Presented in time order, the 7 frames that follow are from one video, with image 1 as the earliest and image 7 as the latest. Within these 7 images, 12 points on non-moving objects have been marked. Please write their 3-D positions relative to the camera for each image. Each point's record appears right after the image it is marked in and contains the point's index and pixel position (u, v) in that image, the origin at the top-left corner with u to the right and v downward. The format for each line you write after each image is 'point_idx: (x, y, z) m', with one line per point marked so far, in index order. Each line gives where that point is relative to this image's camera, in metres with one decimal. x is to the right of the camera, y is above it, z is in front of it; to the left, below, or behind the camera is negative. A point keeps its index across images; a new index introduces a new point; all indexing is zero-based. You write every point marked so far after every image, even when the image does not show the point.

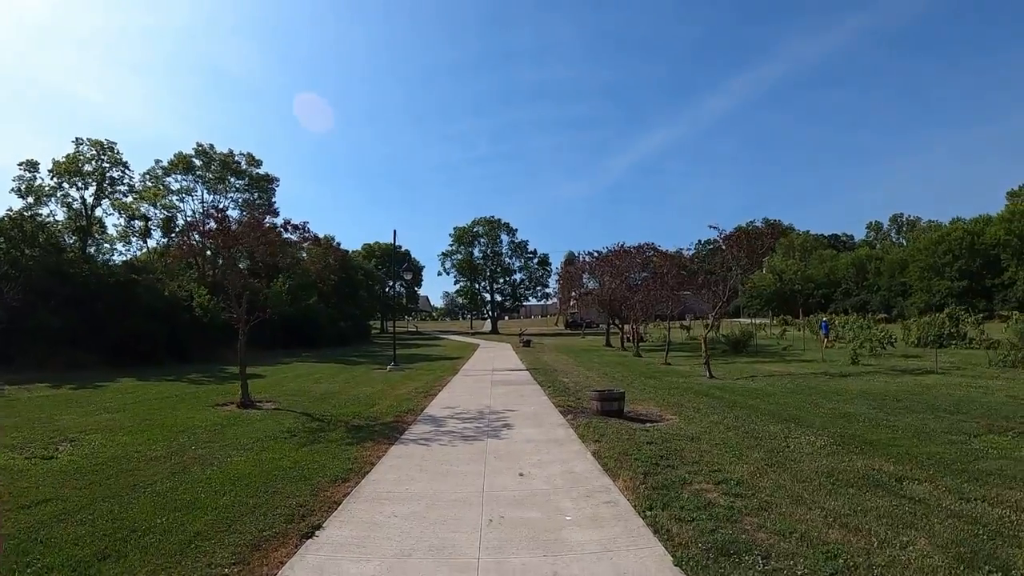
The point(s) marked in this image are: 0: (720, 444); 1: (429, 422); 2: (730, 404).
0: (+2.6, -1.9, +8.2) m
1: (-1.1, -1.8, +9.0) m
2: (+4.0, -2.2, +12.3) m
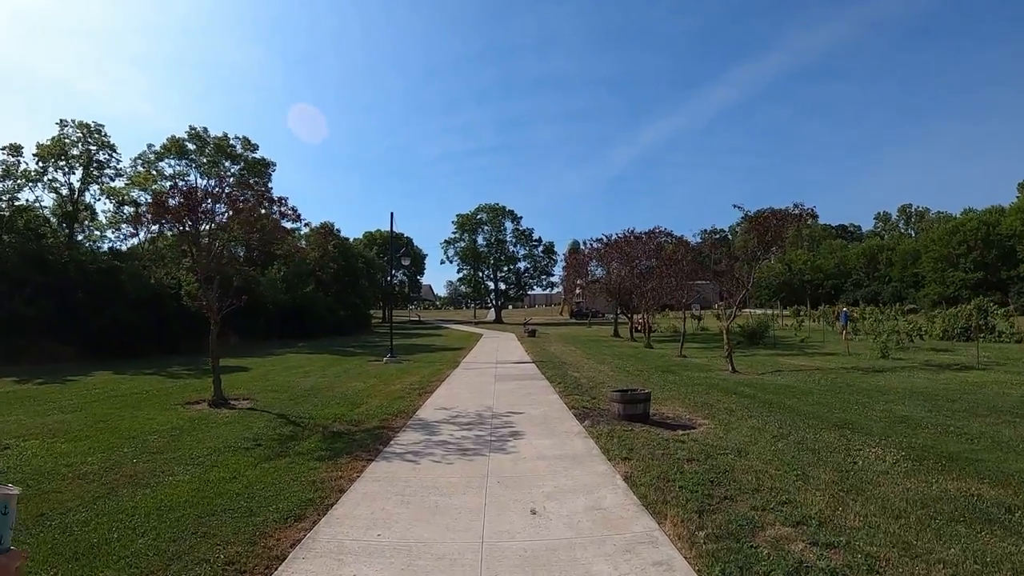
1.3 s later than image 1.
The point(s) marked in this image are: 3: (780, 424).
0: (+2.7, -1.8, +6.7) m
1: (-1.0, -1.6, +7.6) m
2: (+4.1, -1.9, +10.9) m
3: (+3.7, -1.9, +9.1) m
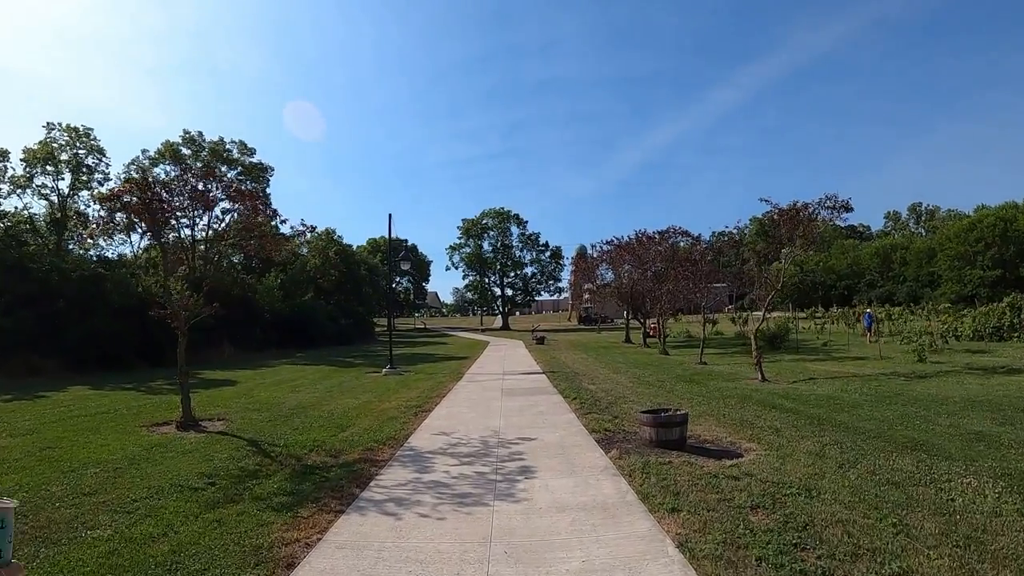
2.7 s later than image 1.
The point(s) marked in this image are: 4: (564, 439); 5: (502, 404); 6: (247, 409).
0: (+2.7, -1.7, +5.3) m
1: (-0.9, -1.6, +6.2) m
2: (+4.3, -1.9, +9.4) m
3: (+3.8, -1.8, +7.6) m
4: (+0.6, -1.6, +7.0) m
5: (-0.1, -1.7, +10.0) m
6: (-4.6, -2.1, +11.7) m
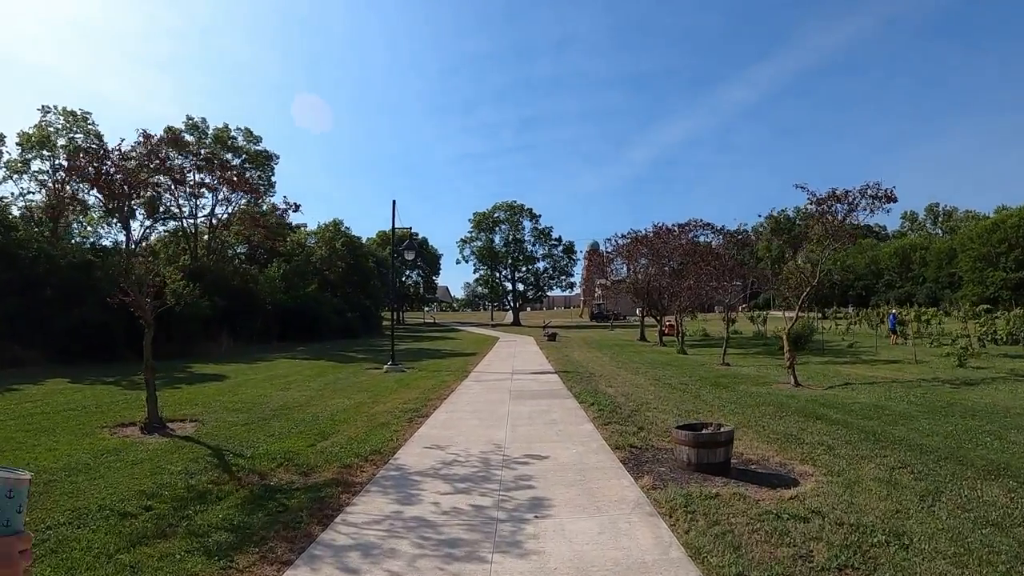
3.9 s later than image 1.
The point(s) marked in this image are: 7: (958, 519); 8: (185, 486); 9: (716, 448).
0: (+2.8, -1.7, +4.0) m
1: (-0.9, -1.5, +5.0) m
2: (+4.4, -1.8, +8.2) m
3: (+3.9, -1.8, +6.4) m
4: (+0.6, -1.5, +5.8) m
5: (0.0, -1.6, +8.8) m
6: (-4.5, -1.9, +10.5) m
7: (+3.4, -1.7, +5.1) m
8: (-2.8, -1.7, +5.6) m
9: (+1.7, -1.3, +5.5) m
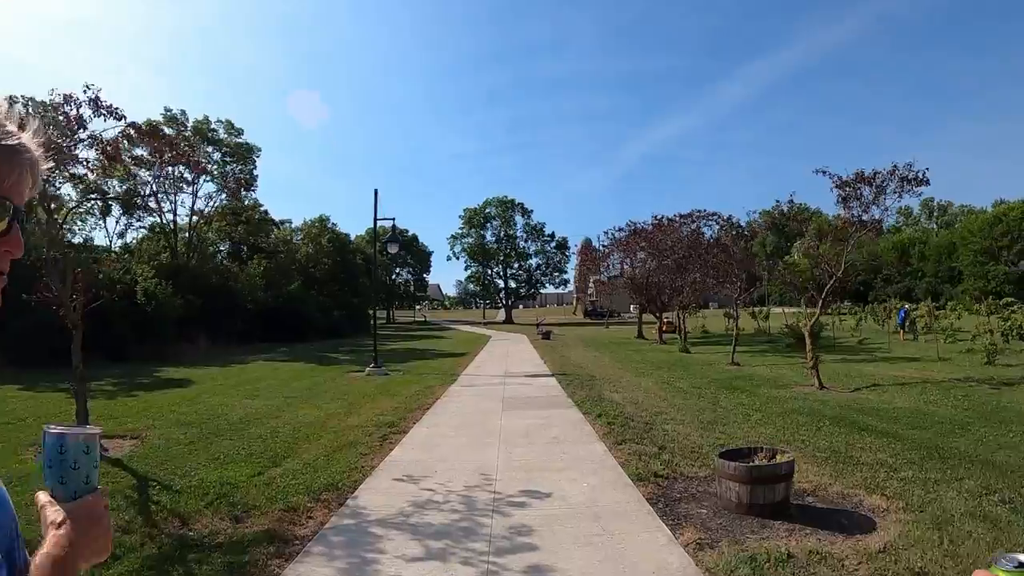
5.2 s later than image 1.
0: (+2.8, -1.6, +2.7) m
1: (-0.9, -1.4, +3.6) m
2: (+4.3, -1.7, +6.9) m
3: (+3.8, -1.7, +5.1) m
4: (+0.6, -1.4, +4.4) m
5: (-0.1, -1.5, +7.5) m
6: (-4.6, -1.8, +9.1) m
7: (+3.3, -1.6, +3.8) m
8: (-2.8, -1.6, +4.3) m
9: (+1.6, -1.2, +4.2) m
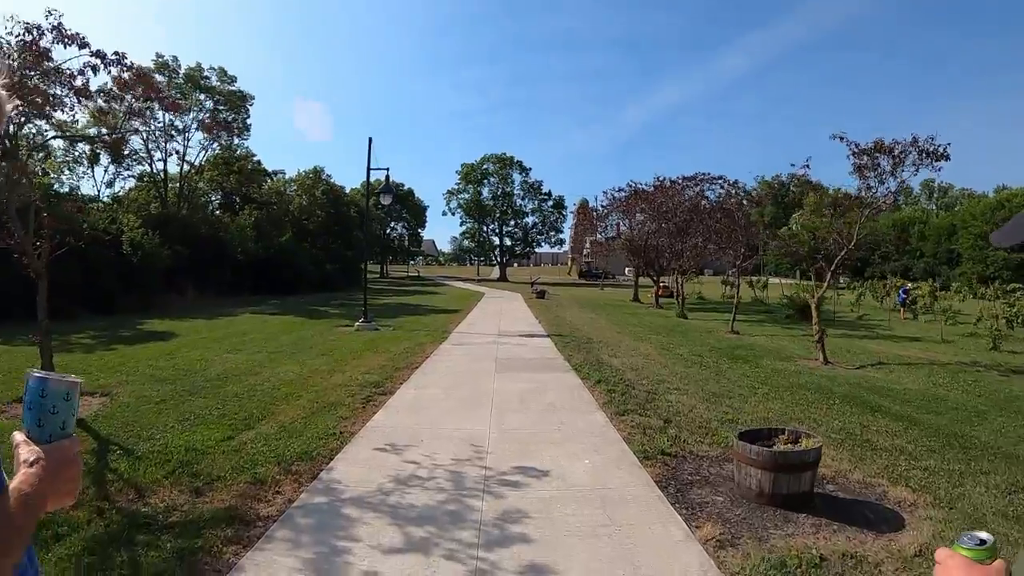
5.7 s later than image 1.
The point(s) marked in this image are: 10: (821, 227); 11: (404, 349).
0: (+2.7, -1.5, +2.3) m
1: (-1.0, -1.2, +3.2) m
2: (+4.2, -1.4, +6.5) m
3: (+3.8, -1.5, +4.7) m
4: (+0.5, -1.2, +4.0) m
5: (-0.2, -1.0, +7.0) m
6: (-4.7, -1.1, +8.7) m
7: (+3.3, -1.5, +3.3) m
8: (-2.8, -1.2, +3.8) m
9: (+1.6, -1.0, +3.8) m
10: (+8.4, +1.7, +18.2) m
11: (-1.7, -1.0, +10.6) m
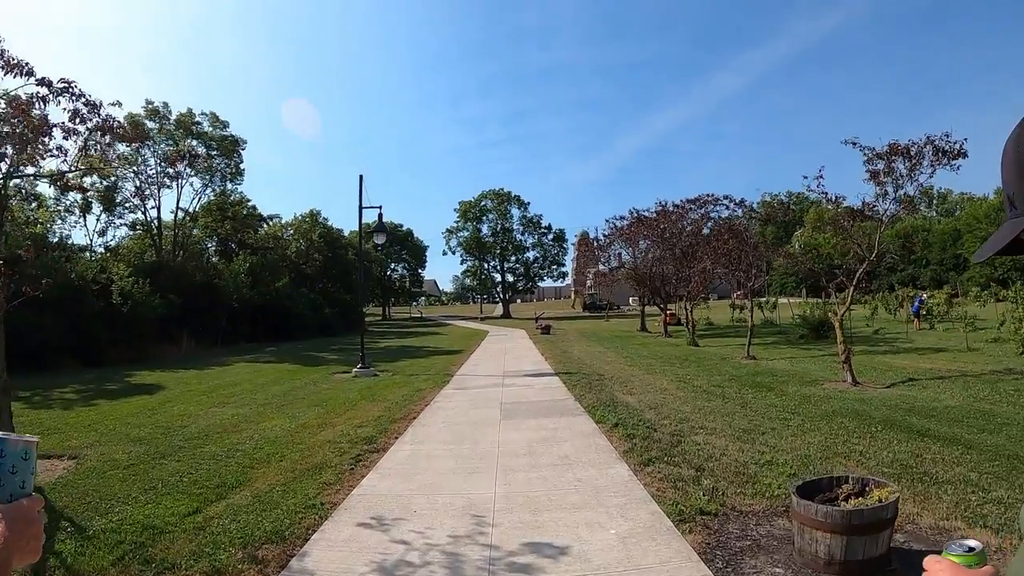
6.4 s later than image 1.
0: (+2.8, -1.4, +1.5) m
1: (-0.9, -1.4, +2.4) m
2: (+4.3, -1.5, +5.7) m
3: (+3.8, -1.5, +3.9) m
4: (+0.6, -1.3, +3.2) m
5: (-0.1, -1.4, +6.2) m
6: (-4.6, -1.8, +7.9) m
7: (+3.4, -1.5, +2.6) m
8: (-2.8, -1.6, +3.1) m
9: (+1.7, -1.1, +3.0) m
10: (+8.4, +1.2, +17.6) m
11: (-1.6, -1.6, +9.9) m
